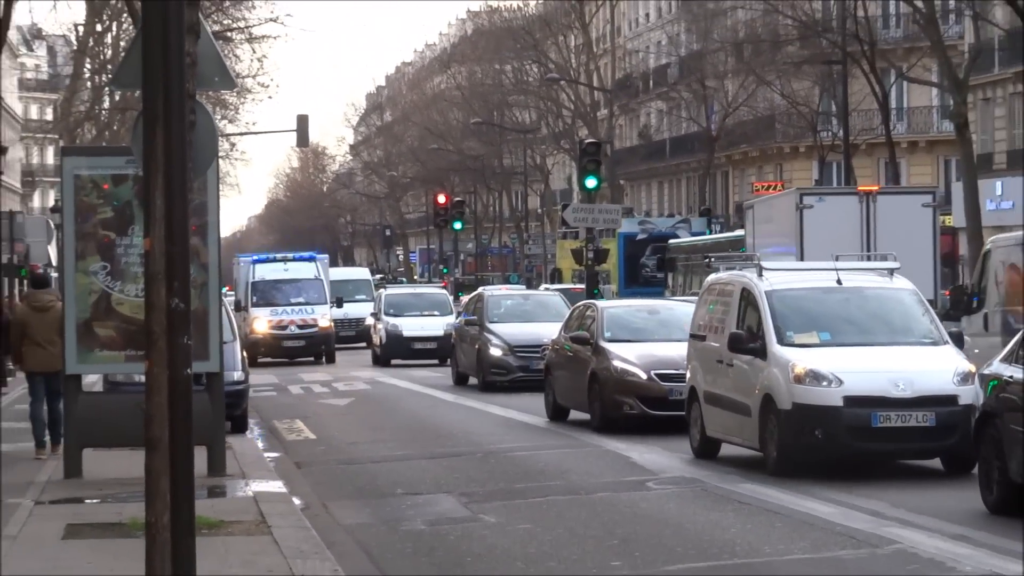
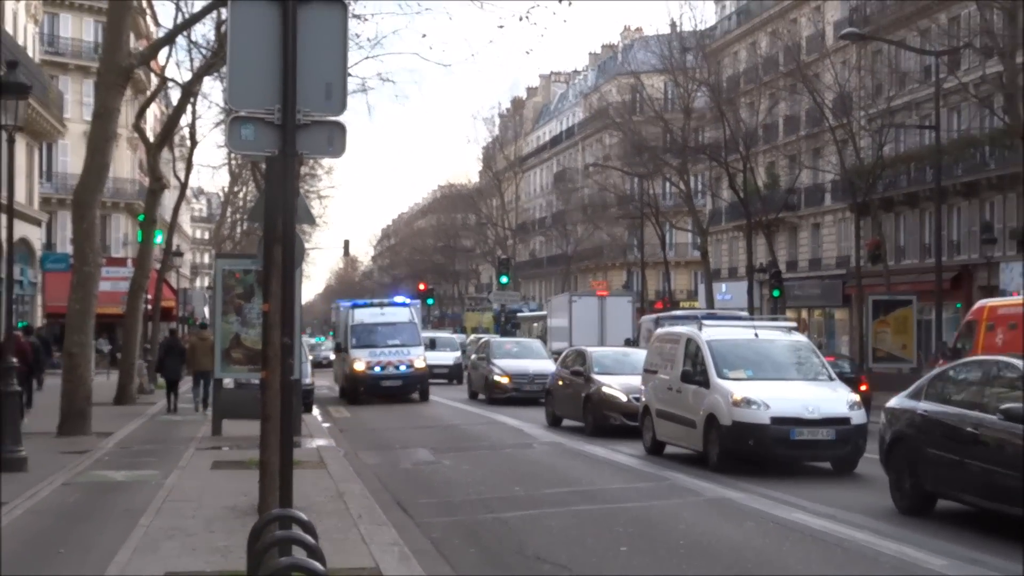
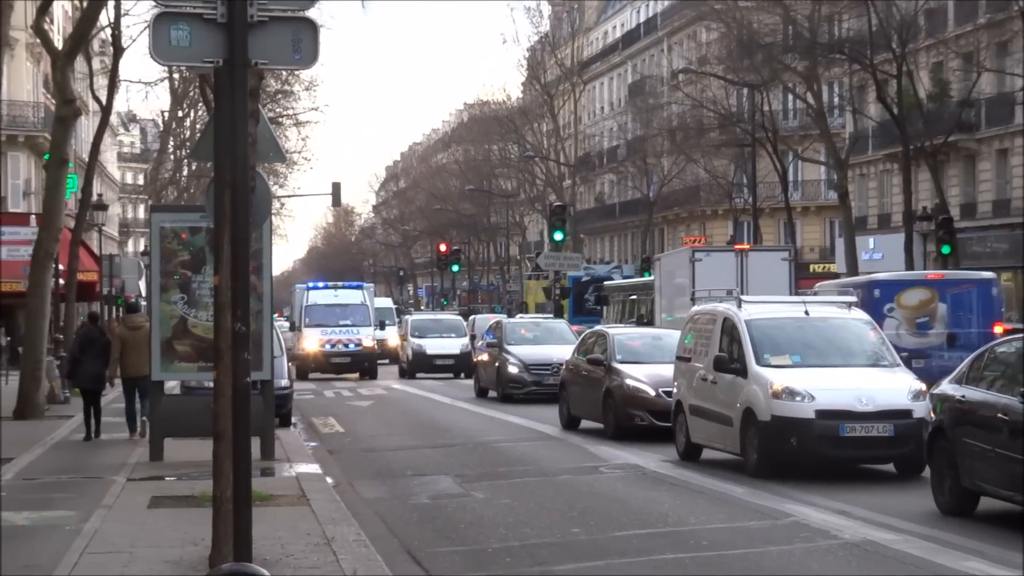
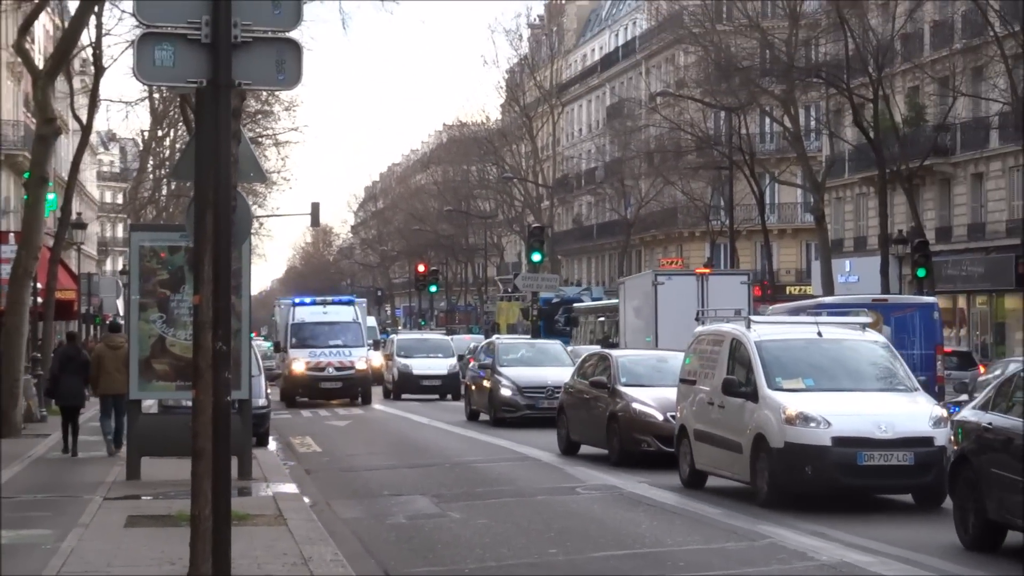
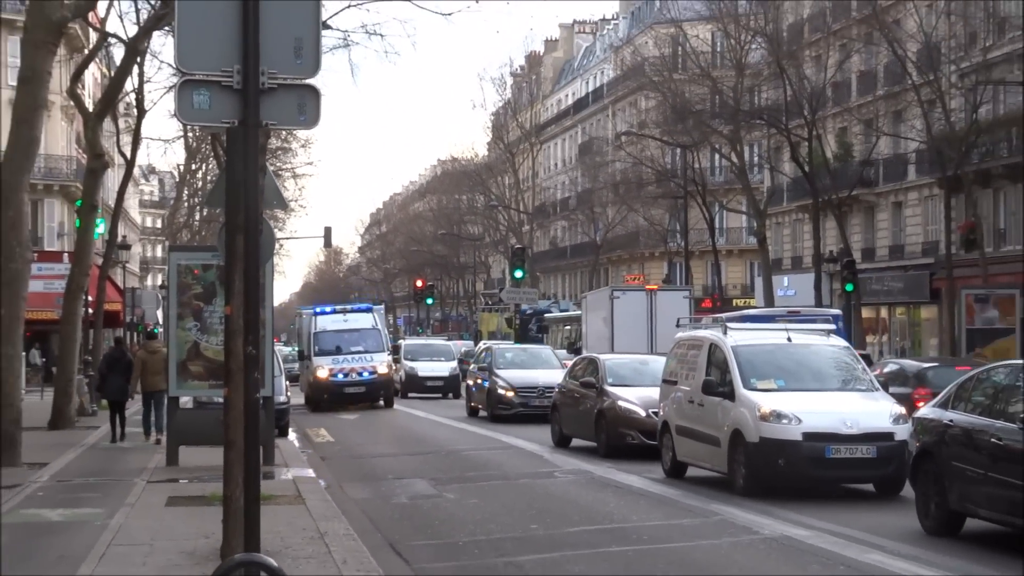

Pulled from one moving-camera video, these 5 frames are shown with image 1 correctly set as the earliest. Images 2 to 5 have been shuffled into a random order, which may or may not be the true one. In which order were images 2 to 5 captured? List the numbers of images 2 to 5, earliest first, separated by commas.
3, 4, 5, 2
